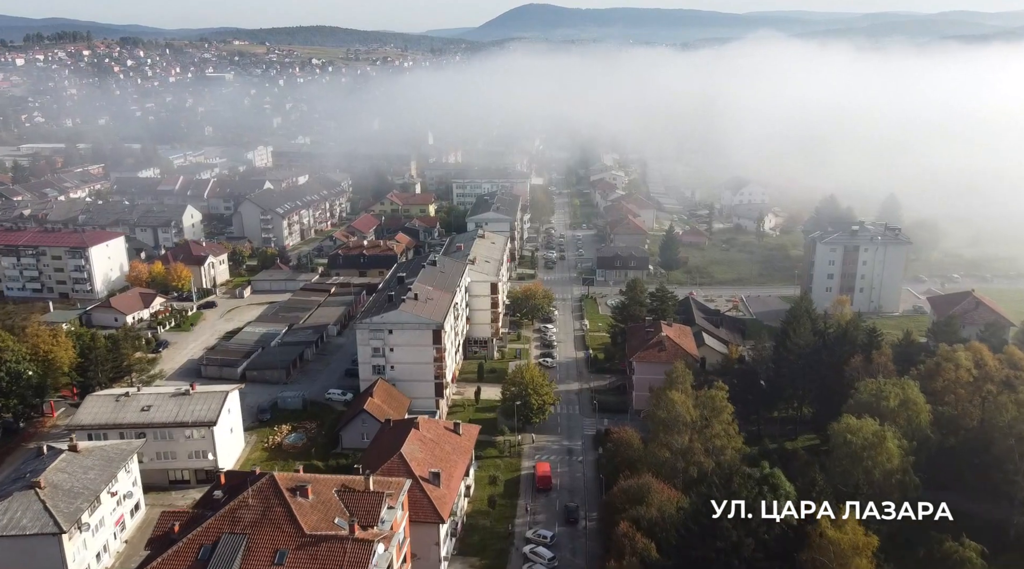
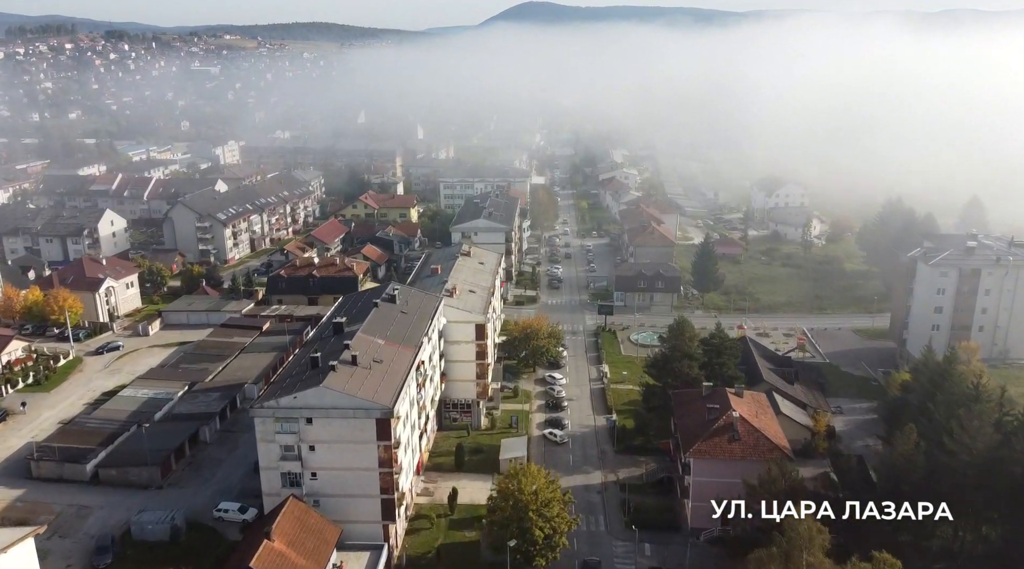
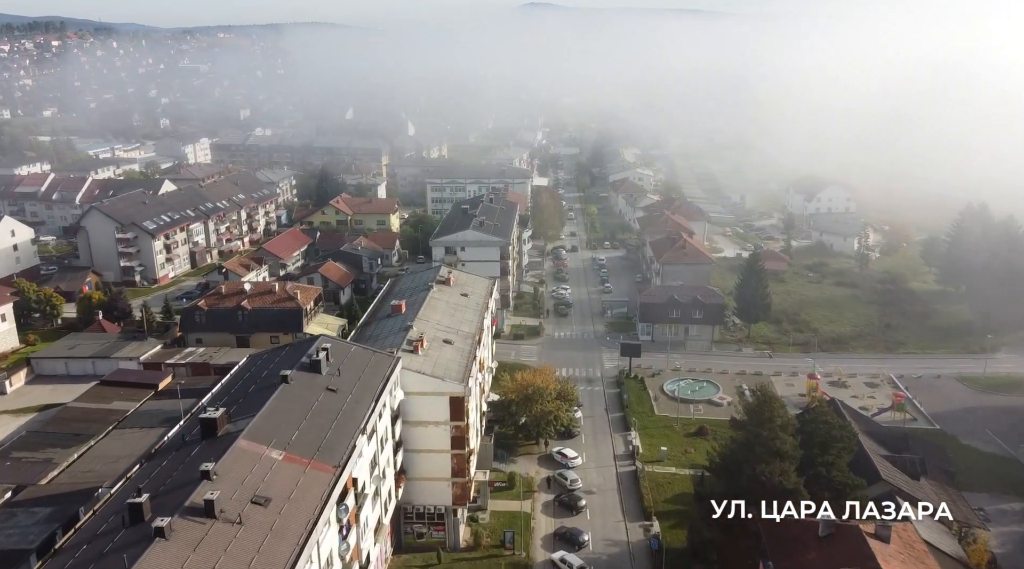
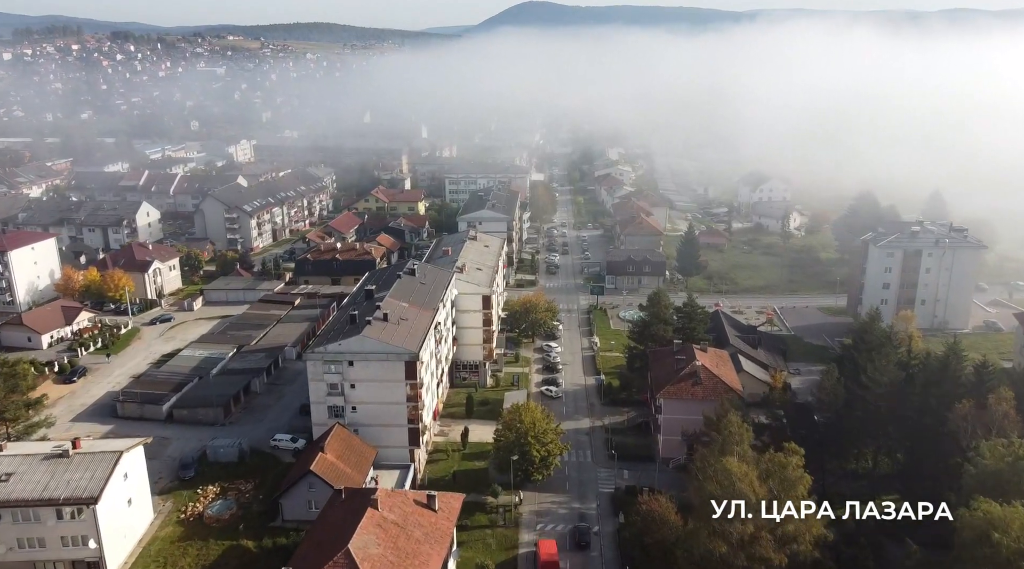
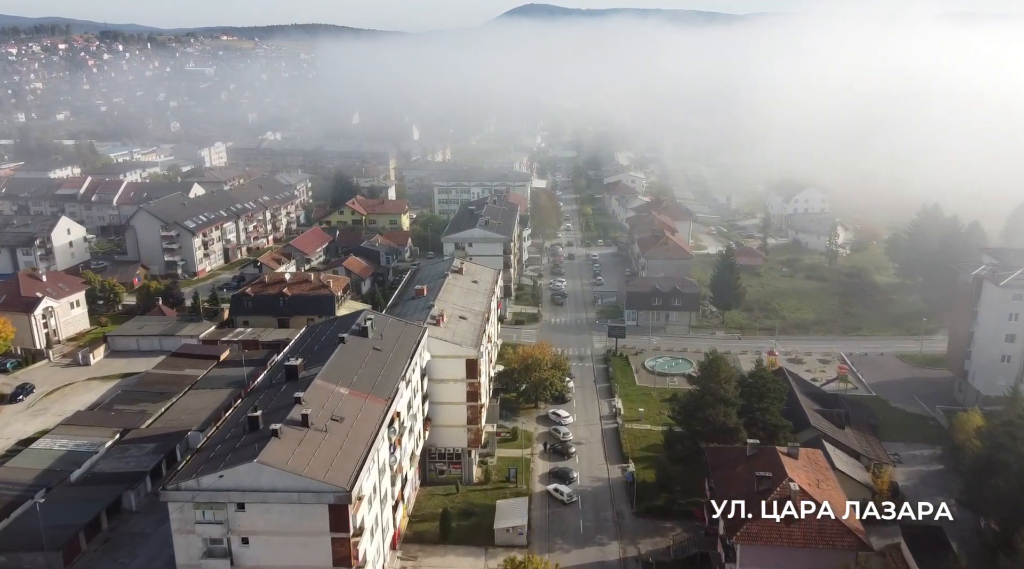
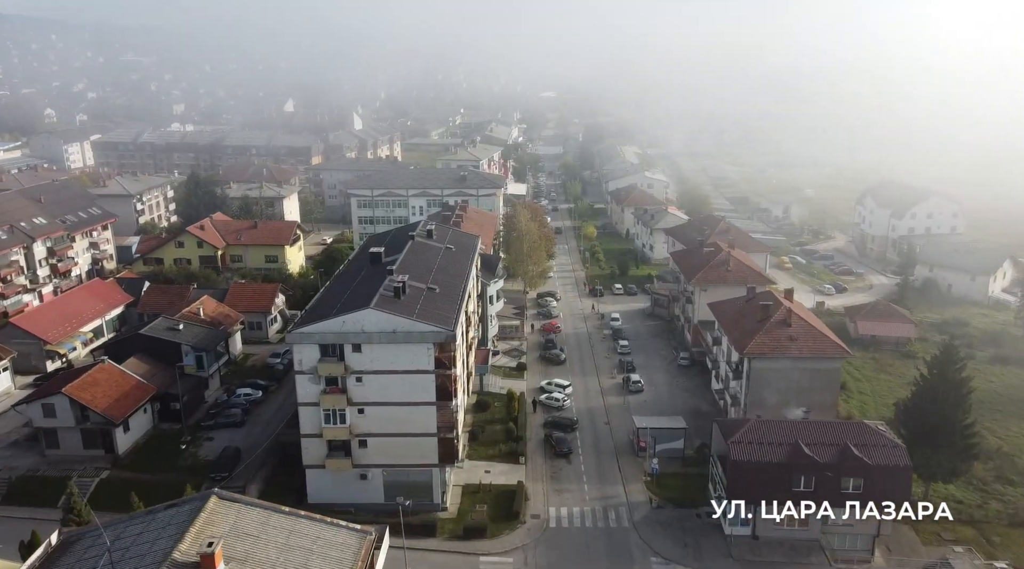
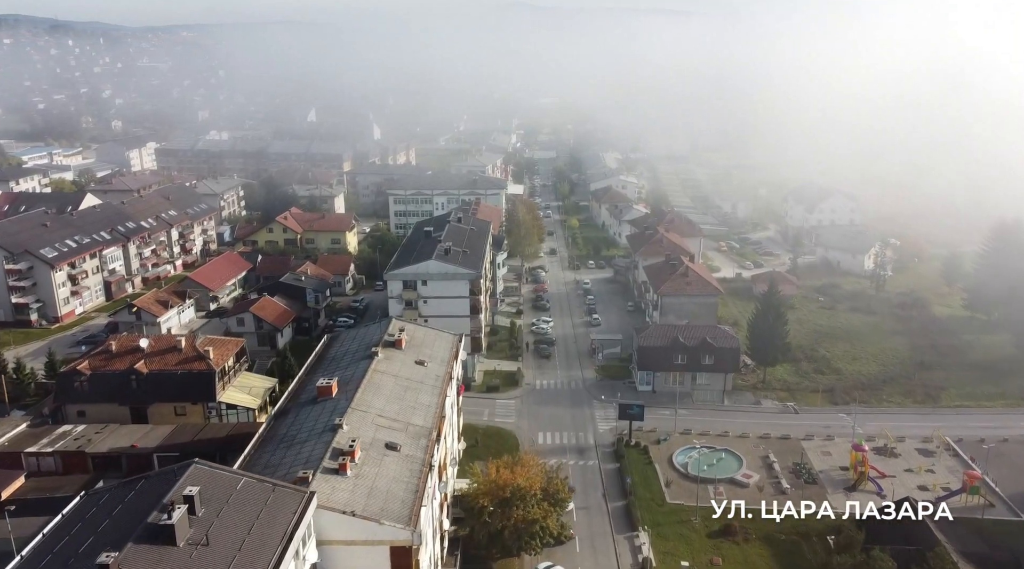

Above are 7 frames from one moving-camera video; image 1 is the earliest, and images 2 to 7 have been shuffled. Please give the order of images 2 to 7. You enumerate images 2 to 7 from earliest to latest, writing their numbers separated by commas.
4, 2, 5, 3, 7, 6
